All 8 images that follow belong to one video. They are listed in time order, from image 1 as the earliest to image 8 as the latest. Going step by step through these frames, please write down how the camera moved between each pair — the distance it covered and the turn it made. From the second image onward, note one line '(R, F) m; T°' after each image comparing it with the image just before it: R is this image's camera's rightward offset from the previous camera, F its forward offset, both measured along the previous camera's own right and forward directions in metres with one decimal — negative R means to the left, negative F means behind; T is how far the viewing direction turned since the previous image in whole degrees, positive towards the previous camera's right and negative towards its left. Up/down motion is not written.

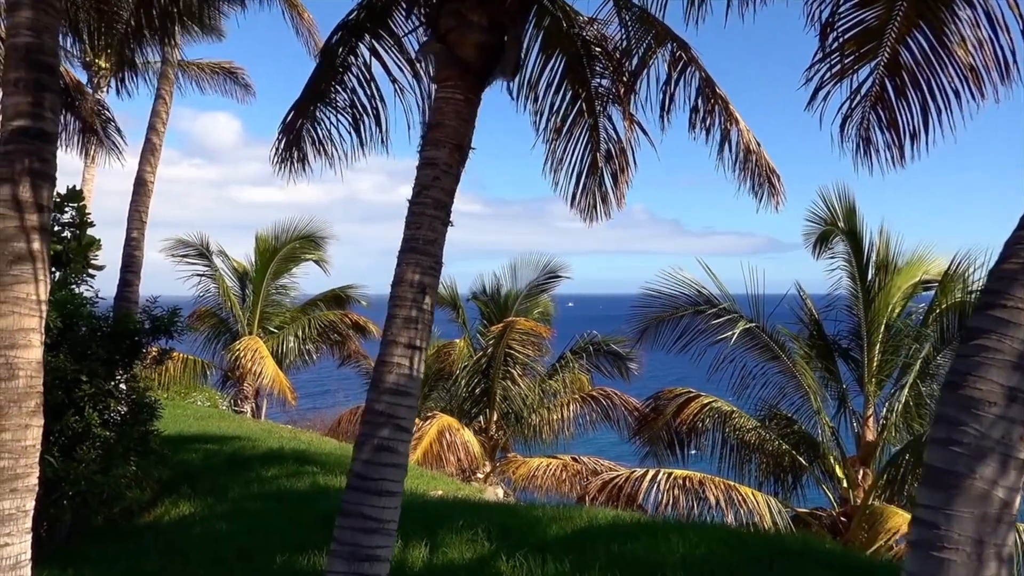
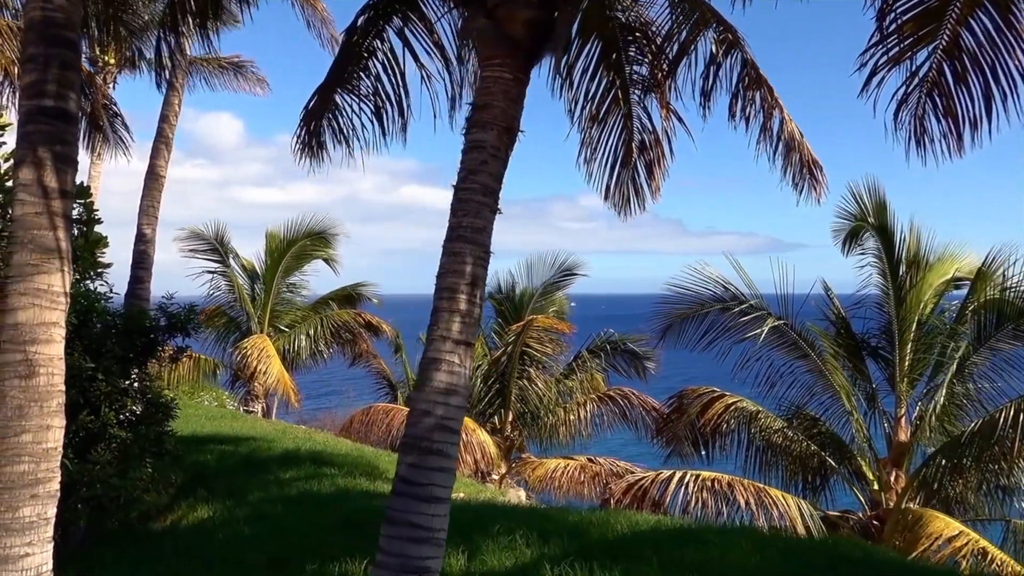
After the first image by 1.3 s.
(-0.2, +0.3) m; 0°
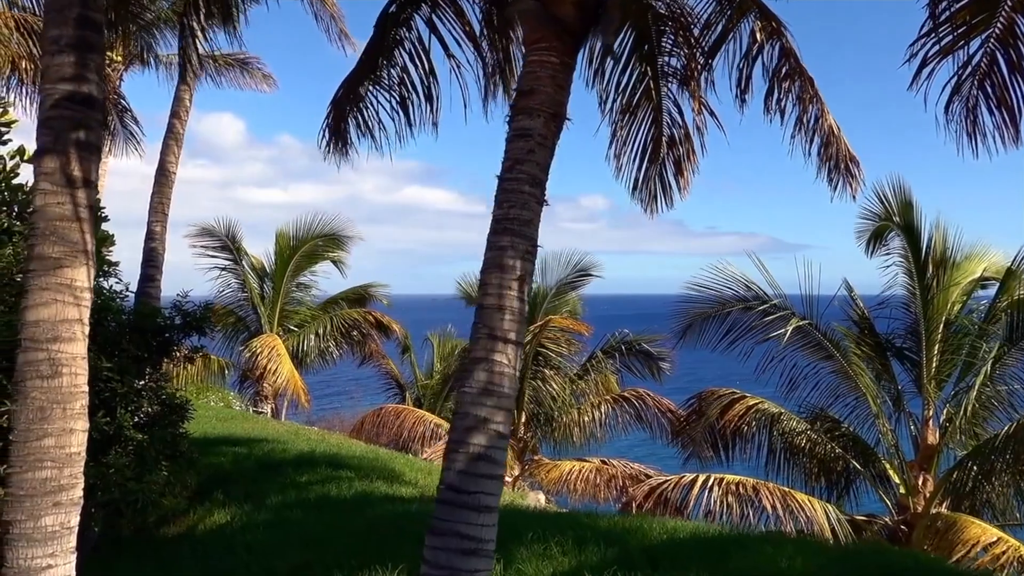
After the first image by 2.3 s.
(-0.2, +0.2) m; 0°
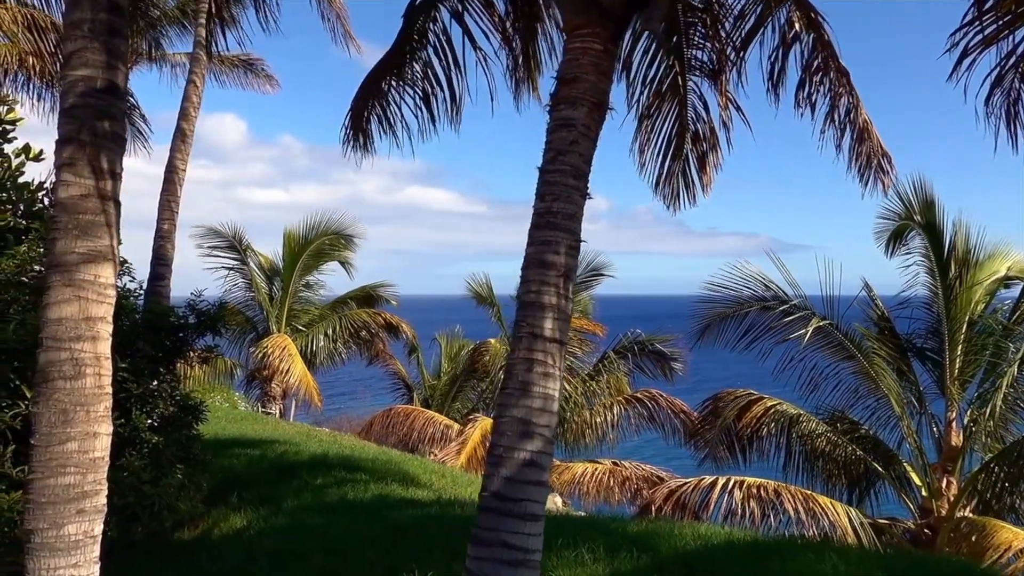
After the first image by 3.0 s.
(-0.2, +0.2) m; 0°
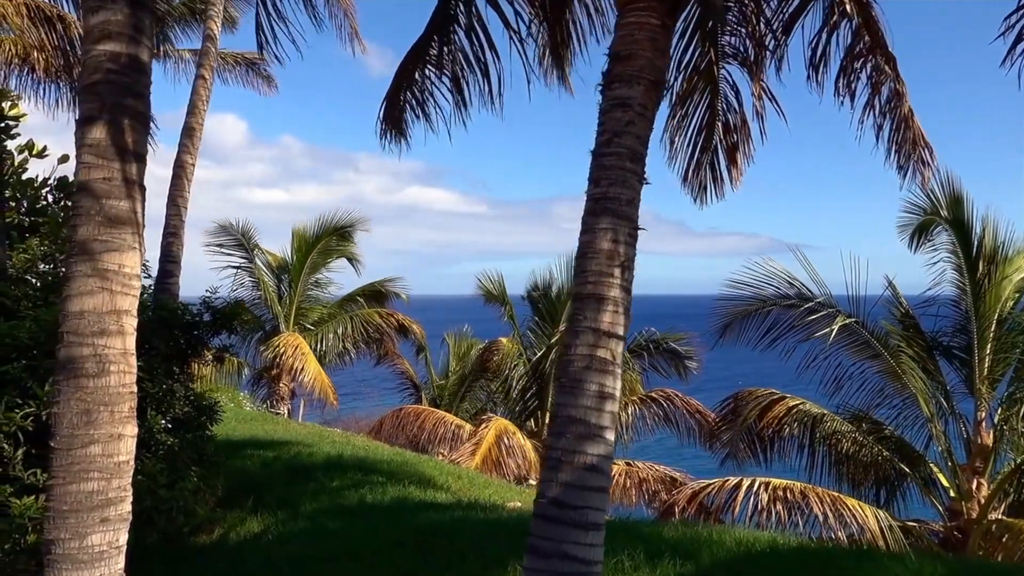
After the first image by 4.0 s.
(-0.2, +0.2) m; 0°
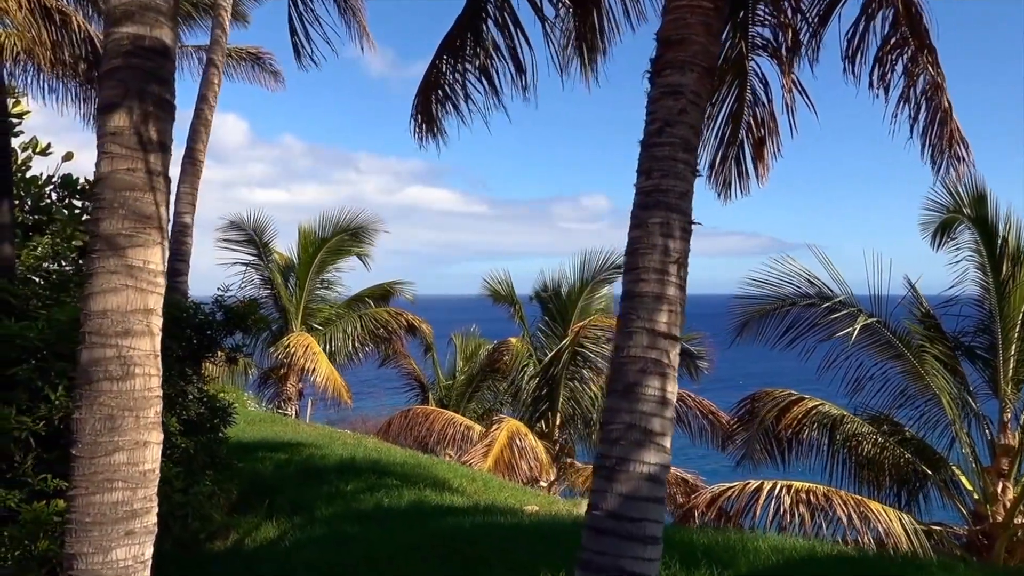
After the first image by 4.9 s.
(-0.2, +0.2) m; 0°
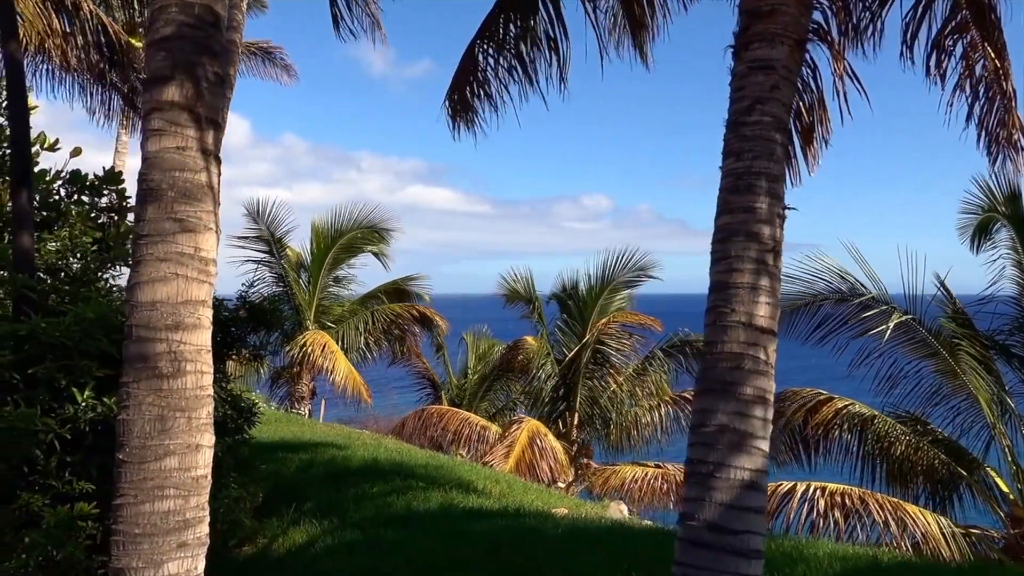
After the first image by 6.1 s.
(-0.3, +0.2) m; 0°
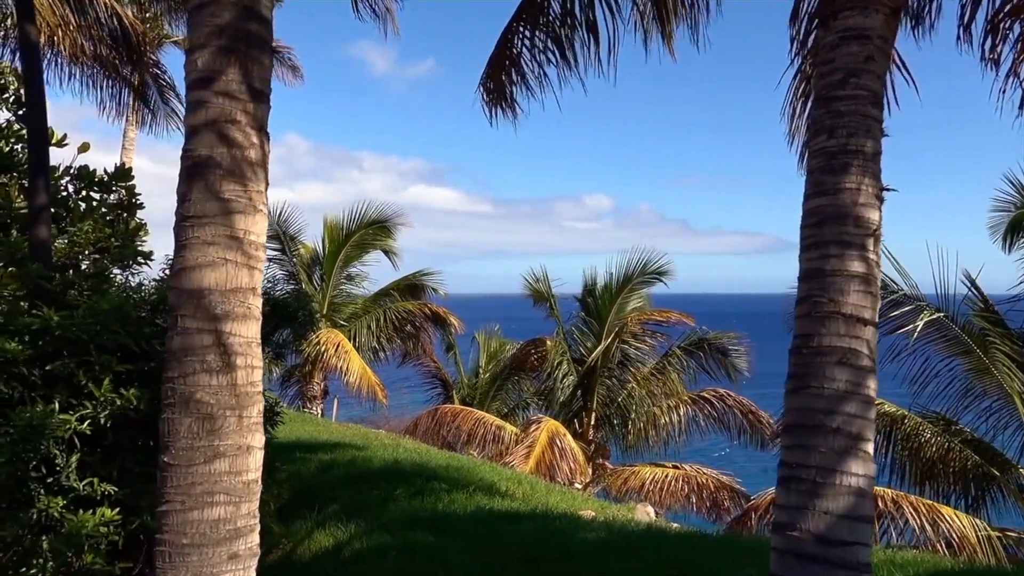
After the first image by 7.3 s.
(-0.2, +0.2) m; 0°
